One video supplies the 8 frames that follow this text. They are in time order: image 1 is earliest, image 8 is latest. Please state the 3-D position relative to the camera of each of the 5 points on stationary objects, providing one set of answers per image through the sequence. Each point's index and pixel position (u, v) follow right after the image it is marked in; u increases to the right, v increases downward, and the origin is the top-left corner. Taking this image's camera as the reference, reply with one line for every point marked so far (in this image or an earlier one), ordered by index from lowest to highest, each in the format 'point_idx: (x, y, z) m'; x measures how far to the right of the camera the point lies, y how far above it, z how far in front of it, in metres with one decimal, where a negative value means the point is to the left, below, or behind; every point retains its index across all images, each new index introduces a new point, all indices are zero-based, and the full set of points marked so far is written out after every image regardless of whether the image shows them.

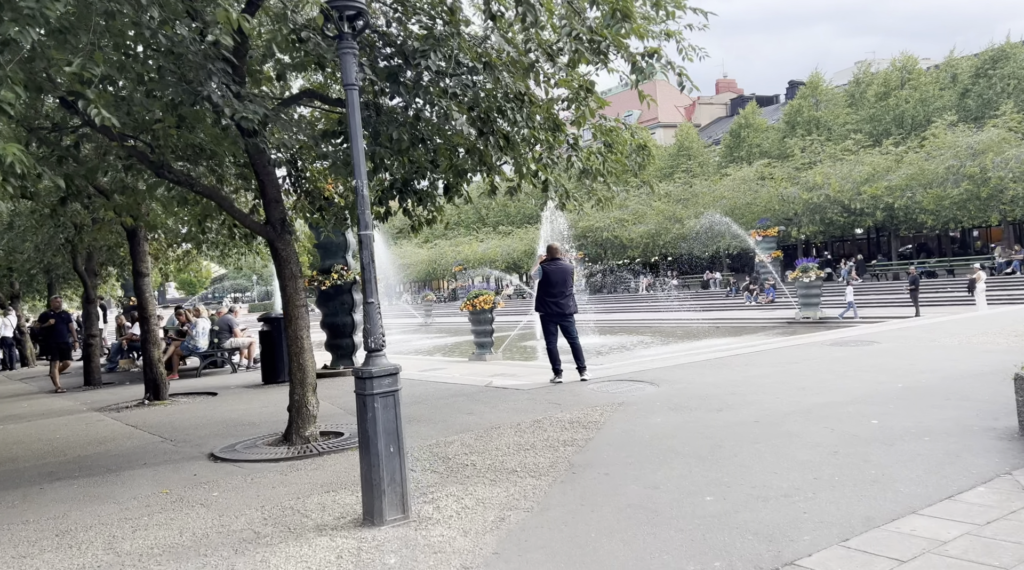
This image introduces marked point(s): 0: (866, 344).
0: (+5.5, -0.9, +12.7) m
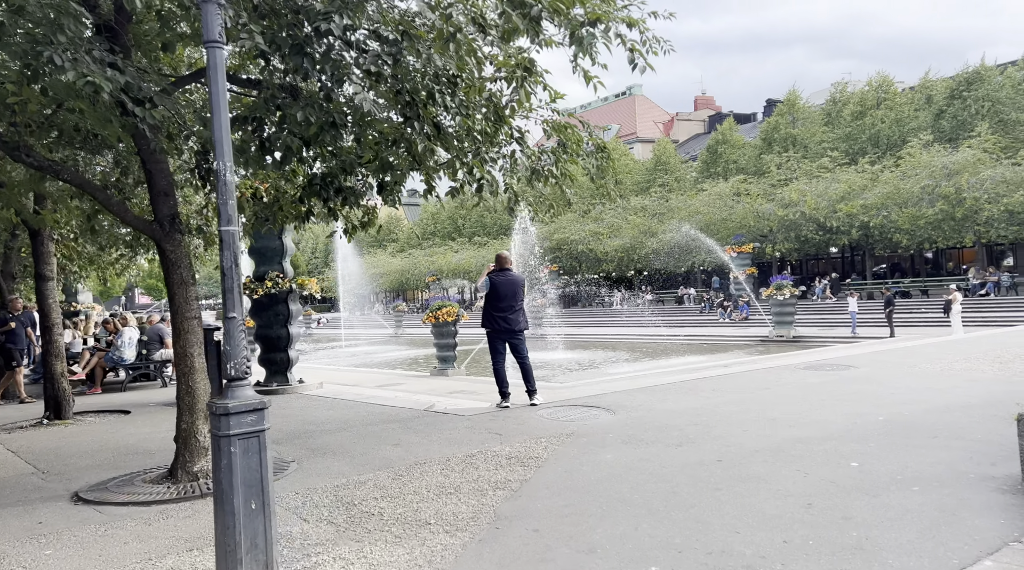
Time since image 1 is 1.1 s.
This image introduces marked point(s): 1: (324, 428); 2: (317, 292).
0: (+4.8, -1.2, +11.8) m
1: (-1.9, -1.5, +8.3) m
2: (-3.0, -0.1, +12.5) m
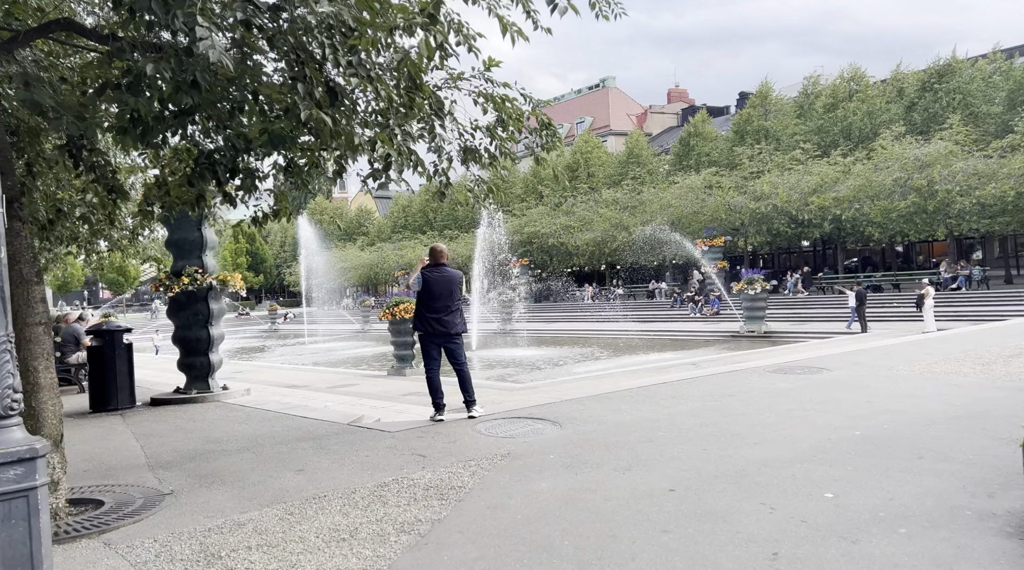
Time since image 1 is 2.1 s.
0: (+4.1, -1.2, +10.9) m
1: (-2.5, -1.5, +7.2) m
2: (-3.7, 0.0, +11.3) m
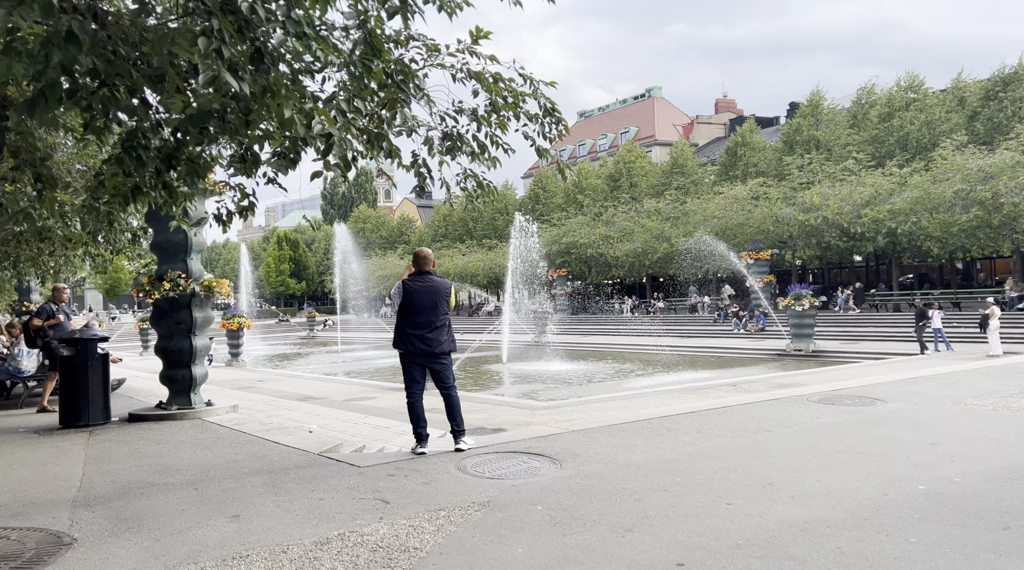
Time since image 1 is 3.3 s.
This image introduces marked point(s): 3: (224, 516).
0: (+4.2, -1.4, +9.6) m
1: (-2.6, -1.5, +6.3) m
2: (-3.6, -0.1, +10.4) m
3: (-1.9, -1.5, +5.3) m
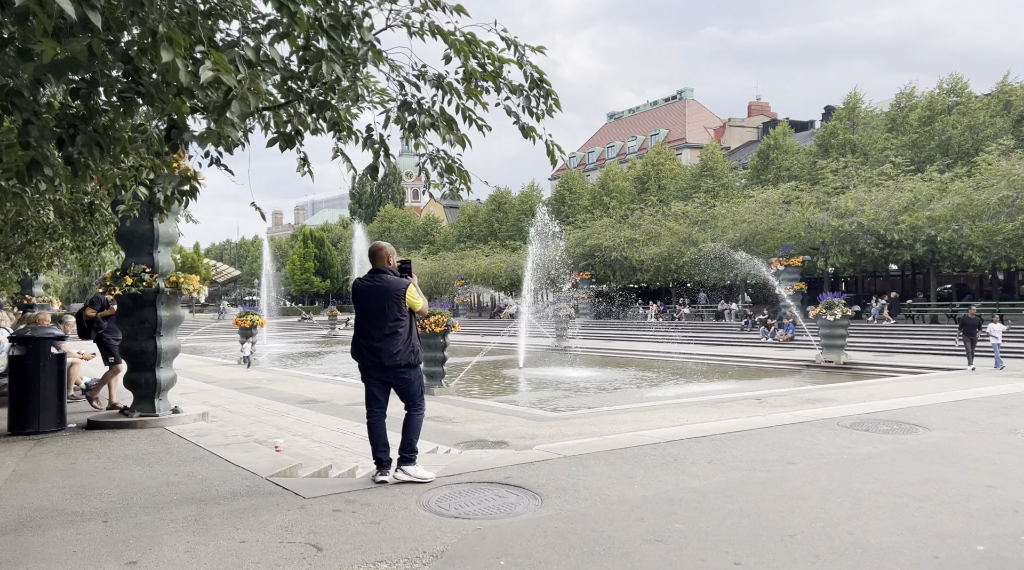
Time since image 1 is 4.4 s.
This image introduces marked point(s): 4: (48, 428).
0: (+4.1, -1.5, +8.4) m
1: (-2.8, -1.5, +5.3) m
2: (-3.6, -0.1, +9.6) m
3: (-2.1, -1.5, +4.3) m
4: (-5.0, -1.5, +8.7) m
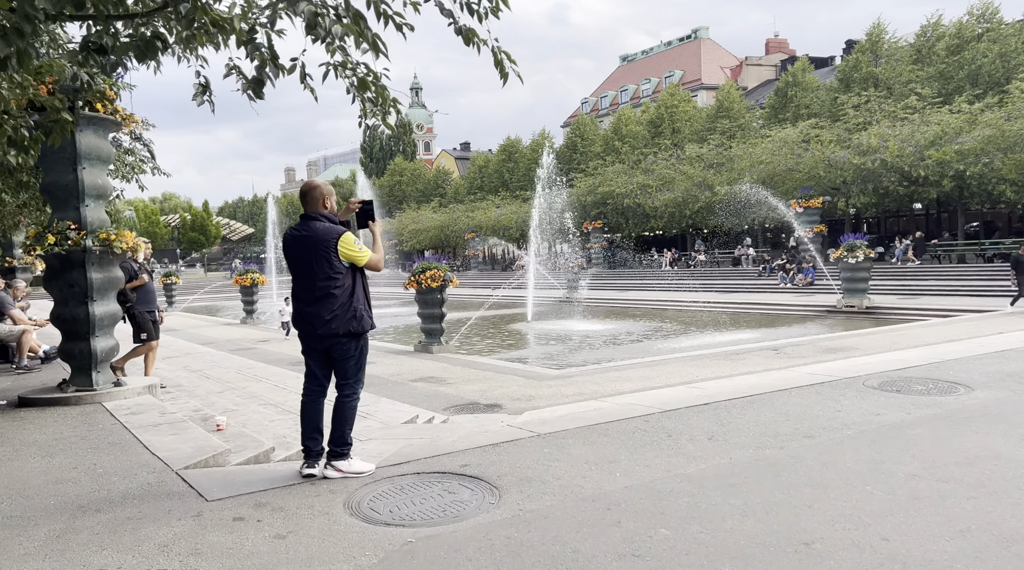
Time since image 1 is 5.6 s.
0: (+3.9, -0.9, +7.3) m
1: (-3.1, -1.3, +4.4) m
2: (-3.8, +0.4, +8.5) m
3: (-2.4, -1.3, +3.3) m
4: (-5.2, -1.2, +7.8) m
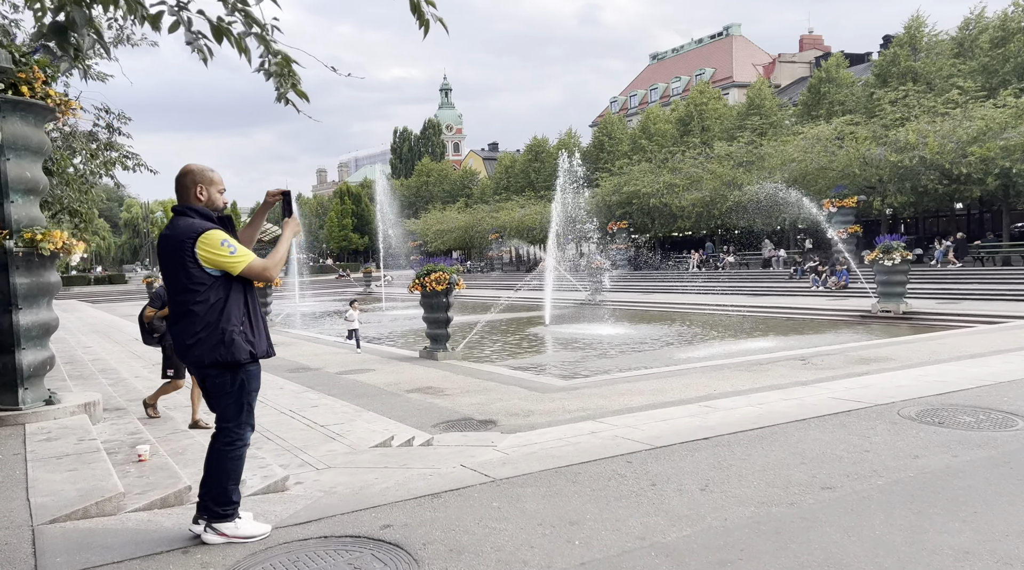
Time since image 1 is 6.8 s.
0: (+3.6, -1.0, +6.1) m
1: (-3.5, -1.3, +3.4) m
2: (-4.0, +0.3, +7.6) m
3: (-2.8, -1.4, +2.4) m
4: (-5.4, -1.2, +6.9) m
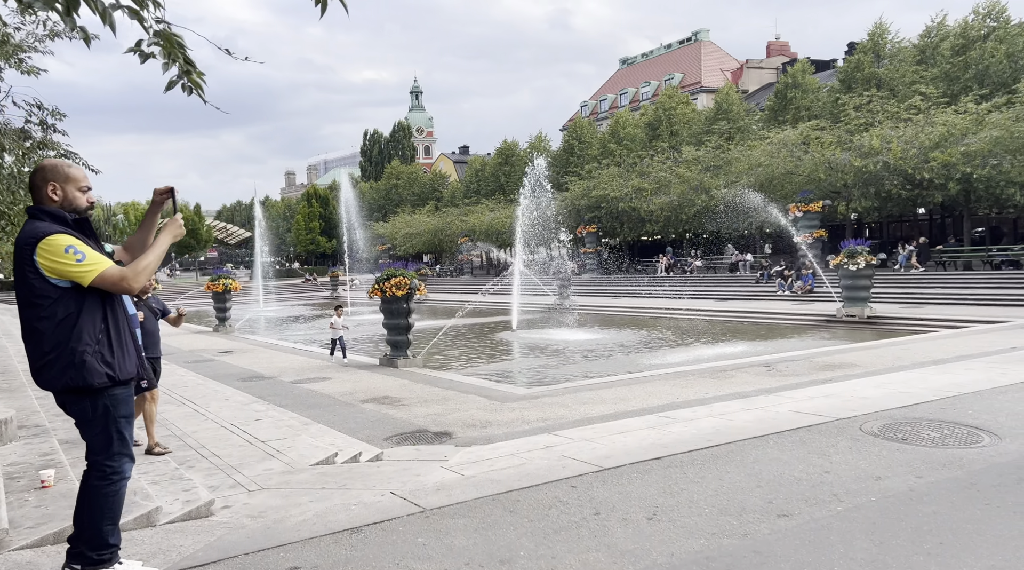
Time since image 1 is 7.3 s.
0: (+3.2, -1.1, +5.8) m
1: (-3.8, -1.4, +2.9) m
2: (-4.5, +0.2, +7.1) m
3: (-3.0, -1.4, +1.9) m
4: (-5.8, -1.3, +6.3) m
